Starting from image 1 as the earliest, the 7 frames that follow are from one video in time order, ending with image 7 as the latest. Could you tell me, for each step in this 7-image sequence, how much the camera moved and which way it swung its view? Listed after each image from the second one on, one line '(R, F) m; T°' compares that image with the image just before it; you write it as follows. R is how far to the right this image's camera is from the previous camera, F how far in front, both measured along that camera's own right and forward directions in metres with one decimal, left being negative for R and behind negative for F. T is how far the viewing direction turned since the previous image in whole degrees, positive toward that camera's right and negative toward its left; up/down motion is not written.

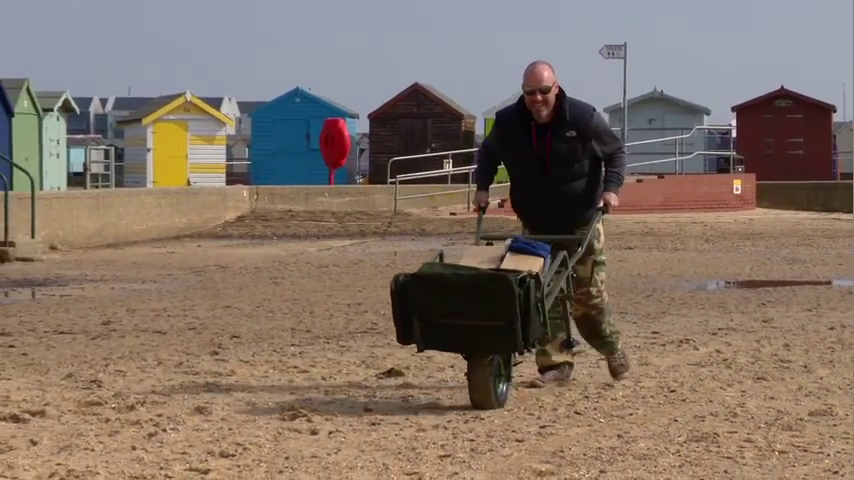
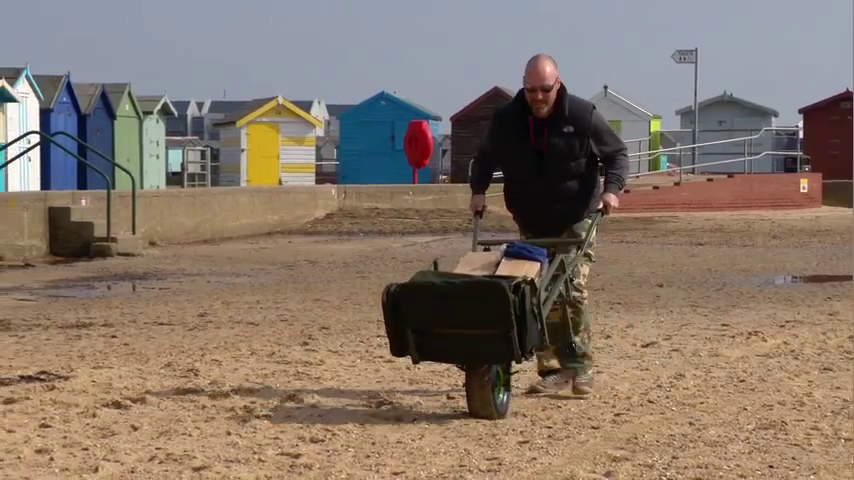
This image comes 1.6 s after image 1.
(-0.1, -0.4) m; -2°
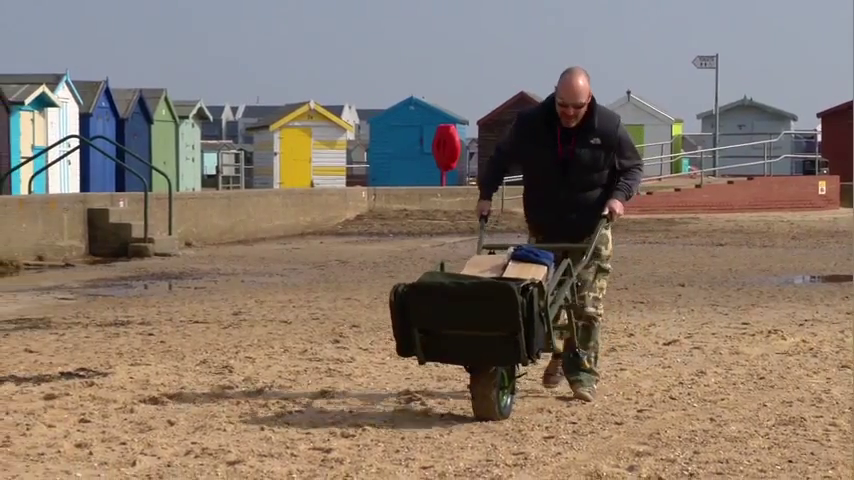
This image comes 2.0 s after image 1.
(0.0, -0.2) m; -1°
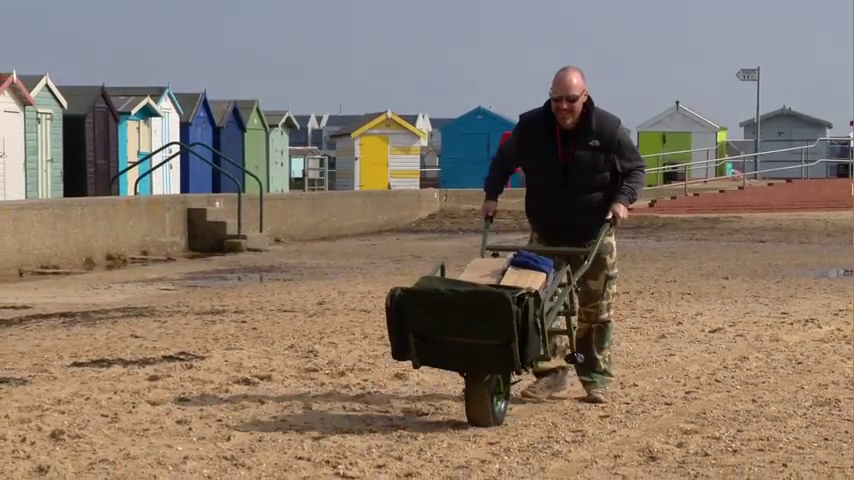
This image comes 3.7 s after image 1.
(-0.1, -0.8) m; -2°
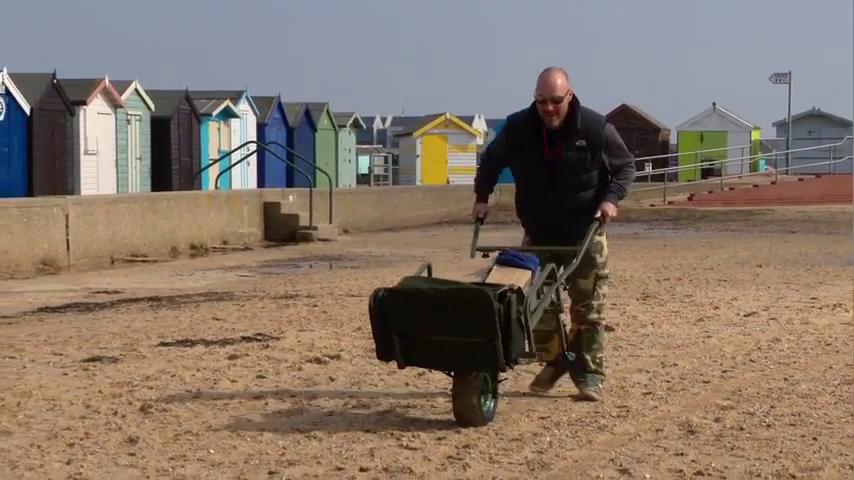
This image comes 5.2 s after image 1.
(0.0, -0.7) m; -1°
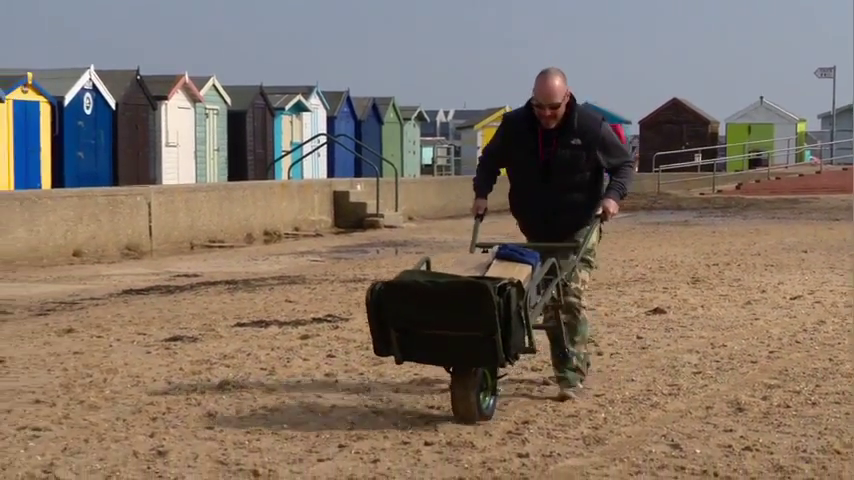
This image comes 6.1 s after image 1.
(0.0, -0.5) m; -2°
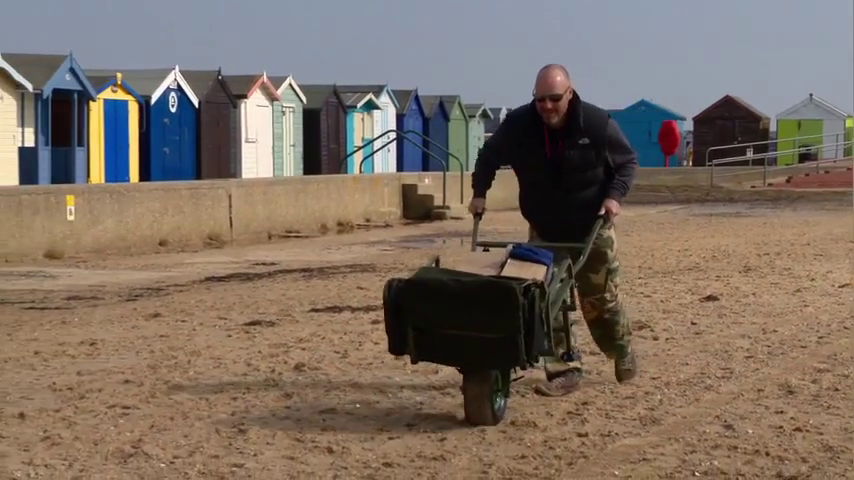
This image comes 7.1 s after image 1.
(0.0, -0.5) m; -2°
